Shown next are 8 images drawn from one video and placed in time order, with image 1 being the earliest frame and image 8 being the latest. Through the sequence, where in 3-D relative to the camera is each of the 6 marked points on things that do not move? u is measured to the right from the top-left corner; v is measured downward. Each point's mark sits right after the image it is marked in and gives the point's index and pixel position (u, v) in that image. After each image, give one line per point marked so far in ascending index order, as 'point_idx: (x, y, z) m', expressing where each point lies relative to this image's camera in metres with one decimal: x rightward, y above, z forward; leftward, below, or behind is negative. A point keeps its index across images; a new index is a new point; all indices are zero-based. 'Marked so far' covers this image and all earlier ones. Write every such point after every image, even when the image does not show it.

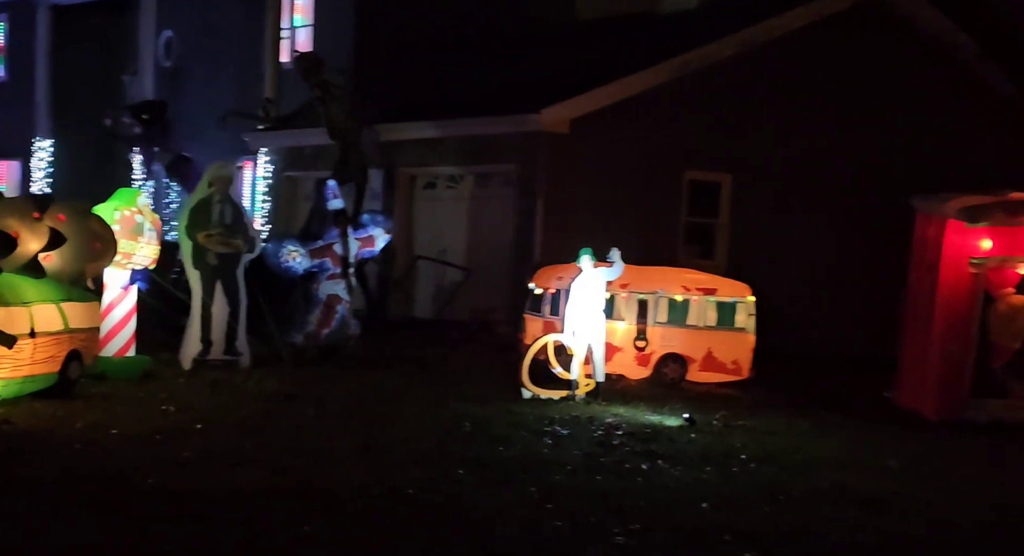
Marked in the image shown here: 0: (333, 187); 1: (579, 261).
0: (-1.7, +0.9, +9.1) m
1: (+0.6, +0.2, +8.5) m
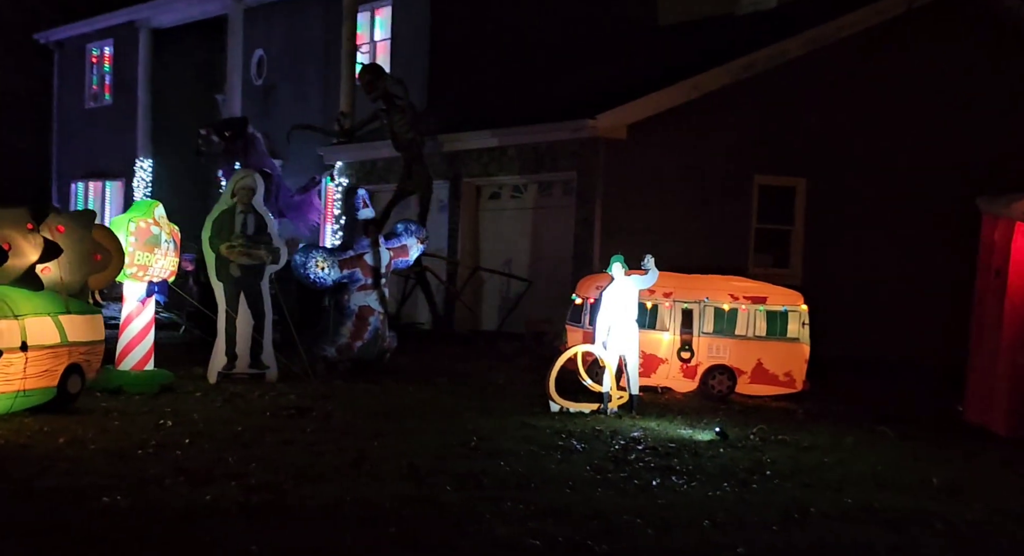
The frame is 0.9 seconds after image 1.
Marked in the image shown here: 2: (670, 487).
0: (-1.4, +0.8, +9.0) m
1: (+0.8, +0.1, +8.1) m
2: (+0.9, -1.2, +5.6) m
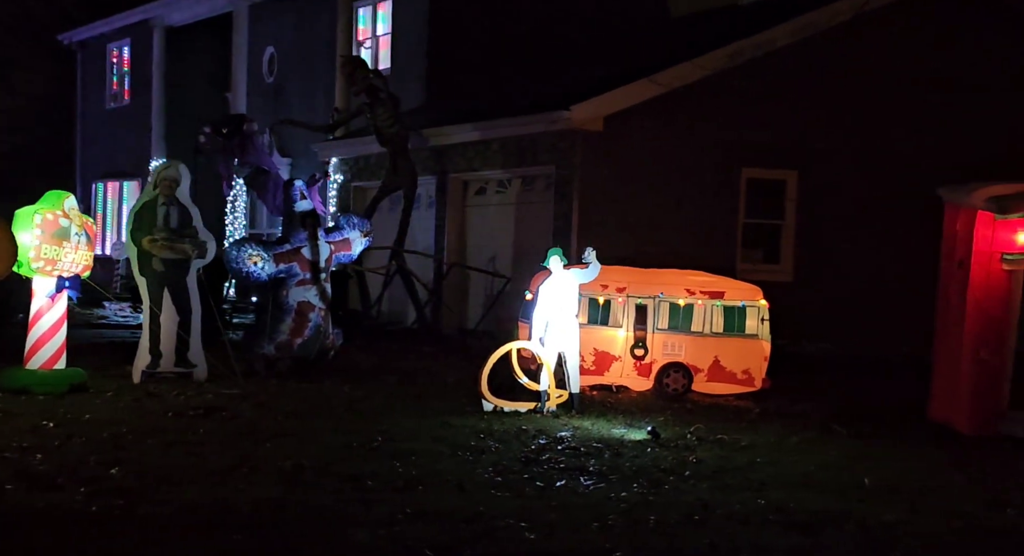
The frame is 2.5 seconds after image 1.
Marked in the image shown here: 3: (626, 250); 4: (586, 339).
0: (-1.9, +0.8, +8.8) m
1: (+0.3, +0.1, +7.8) m
2: (+0.3, -1.1, +5.3) m
3: (+1.4, +0.3, +12.0) m
4: (+0.7, -0.6, +9.4) m
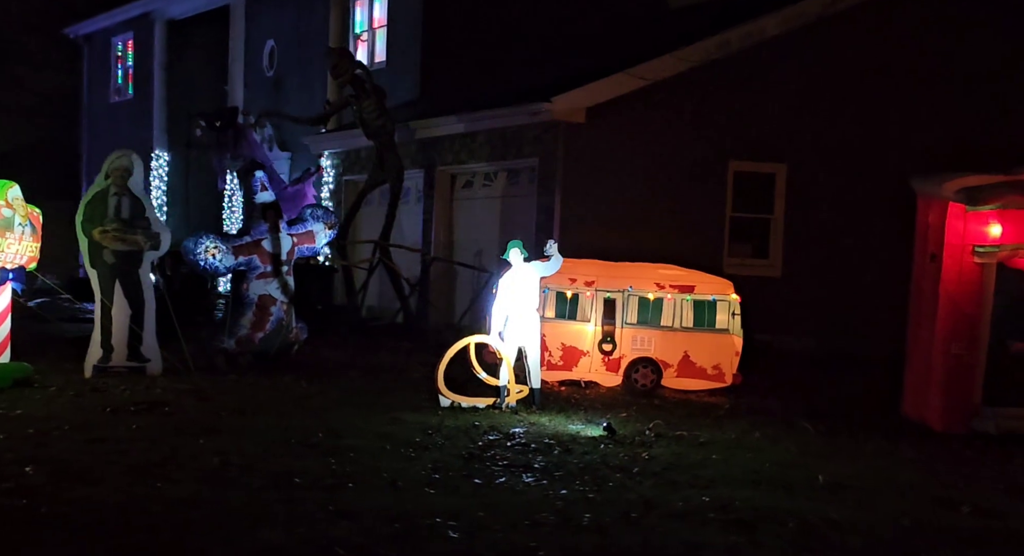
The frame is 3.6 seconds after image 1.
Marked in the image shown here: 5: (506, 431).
0: (-2.2, +0.9, +8.6) m
1: (0.0, +0.2, +7.7) m
2: (0.0, -1.1, +5.2) m
3: (+1.1, +0.4, +11.9) m
4: (+0.4, -0.5, +9.2) m
5: (0.0, -1.0, +6.6) m
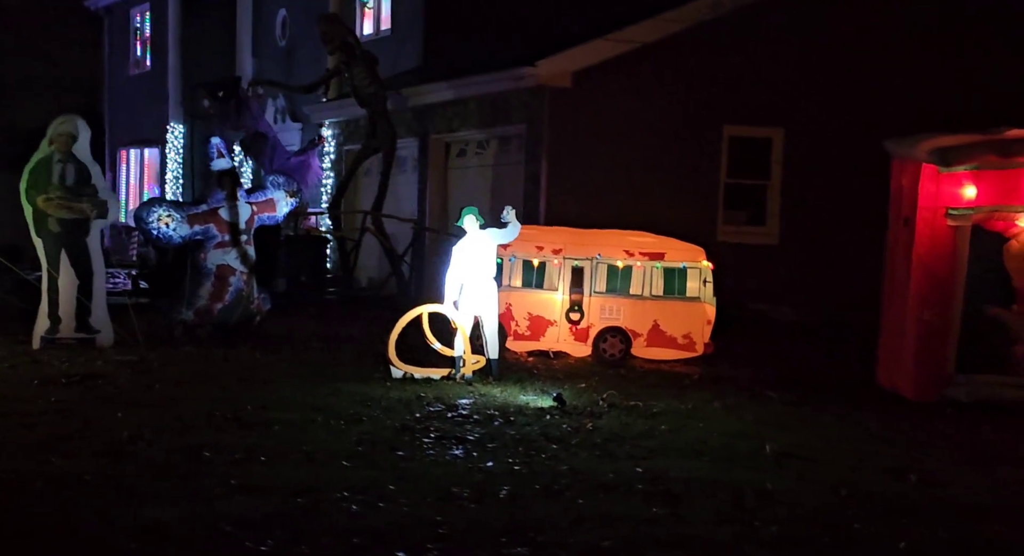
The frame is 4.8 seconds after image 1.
0: (-2.5, +1.1, +8.4) m
1: (-0.4, +0.4, +7.5) m
2: (-0.4, -0.9, +5.1) m
3: (+0.9, +0.8, +11.7) m
4: (+0.1, -0.2, +9.1) m
5: (-0.4, -0.8, +6.4) m
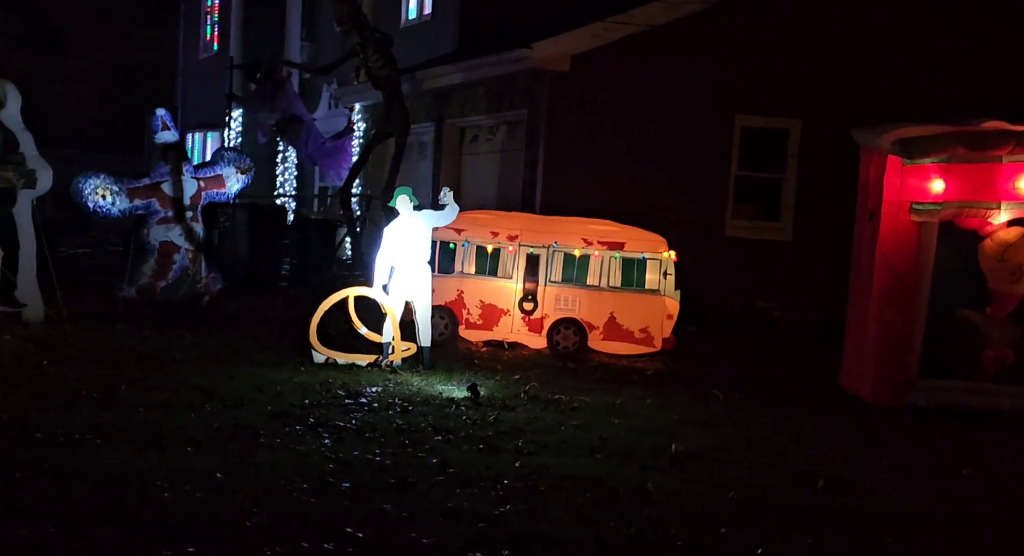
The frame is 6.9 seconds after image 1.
0: (-2.9, +1.3, +8.3) m
1: (-0.9, +0.5, +7.2) m
2: (-1.0, -0.8, +4.8) m
3: (+0.6, +0.9, +11.3) m
4: (-0.3, -0.1, +8.8) m
5: (-1.0, -0.7, +6.2) m
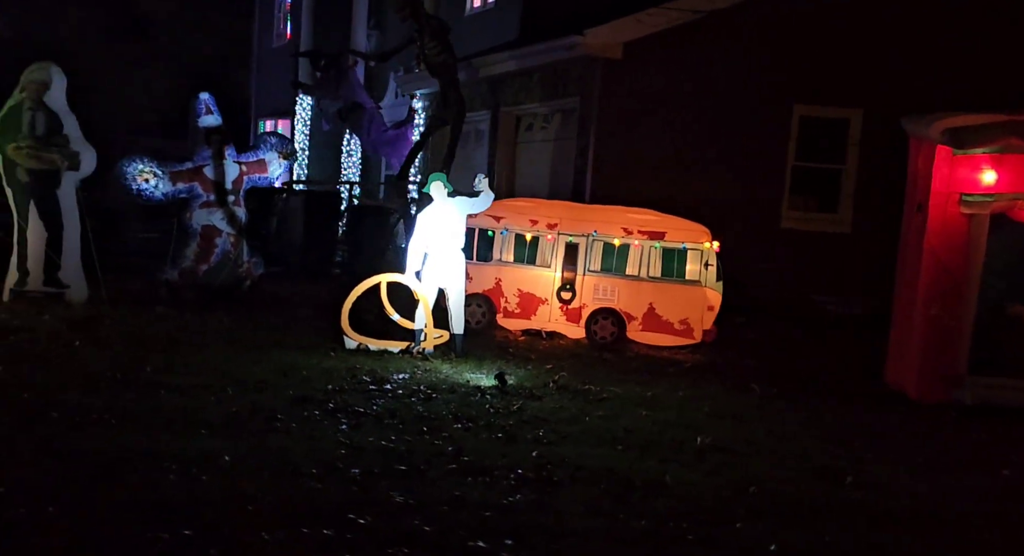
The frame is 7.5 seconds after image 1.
0: (-2.6, +1.5, +8.4) m
1: (-0.6, +0.6, +7.2) m
2: (-1.0, -0.7, +4.8) m
3: (+1.1, +1.0, +11.2) m
4: (0.0, 0.0, +8.7) m
5: (-0.8, -0.6, +6.2) m
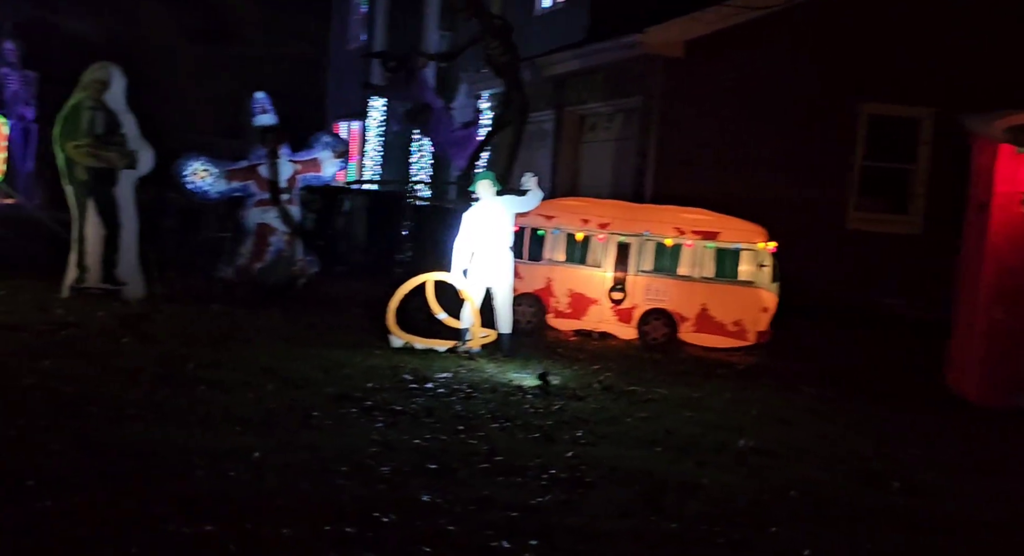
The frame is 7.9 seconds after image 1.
0: (-2.2, +1.5, +8.5) m
1: (-0.3, +0.6, +7.2) m
2: (-0.8, -0.7, +4.8) m
3: (+1.7, +1.0, +11.0) m
4: (+0.4, 0.0, +8.7) m
5: (-0.5, -0.6, +6.2) m
